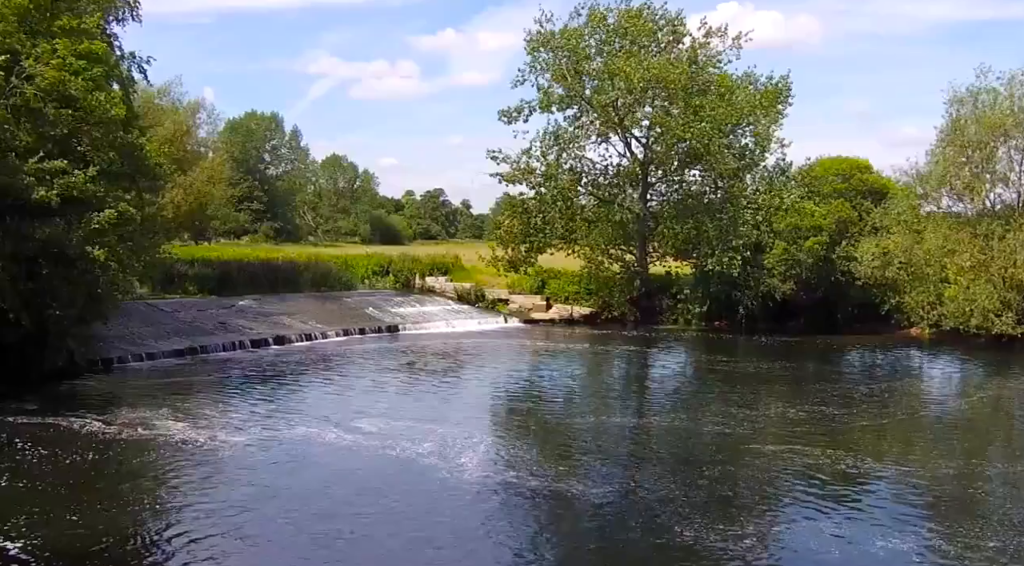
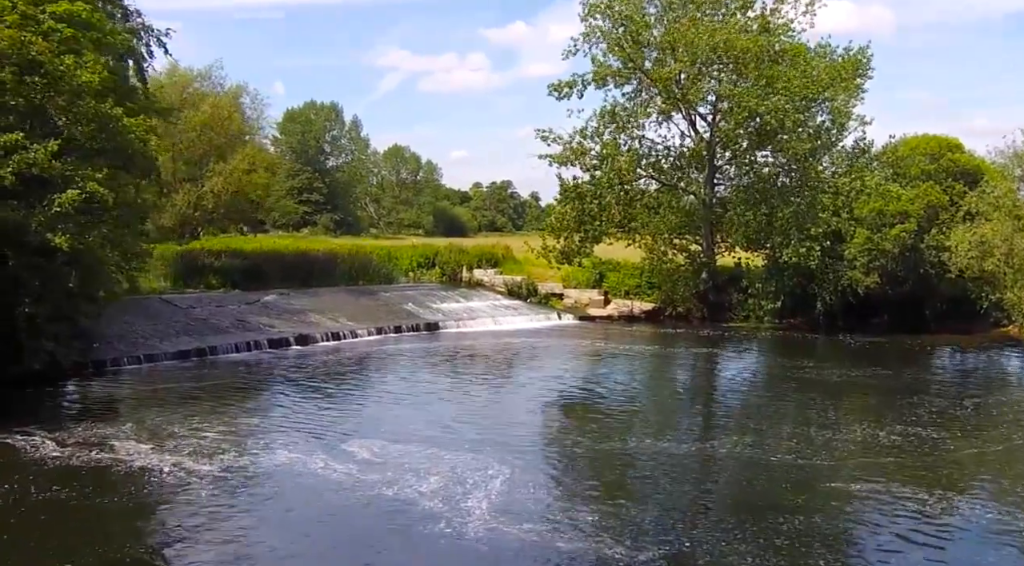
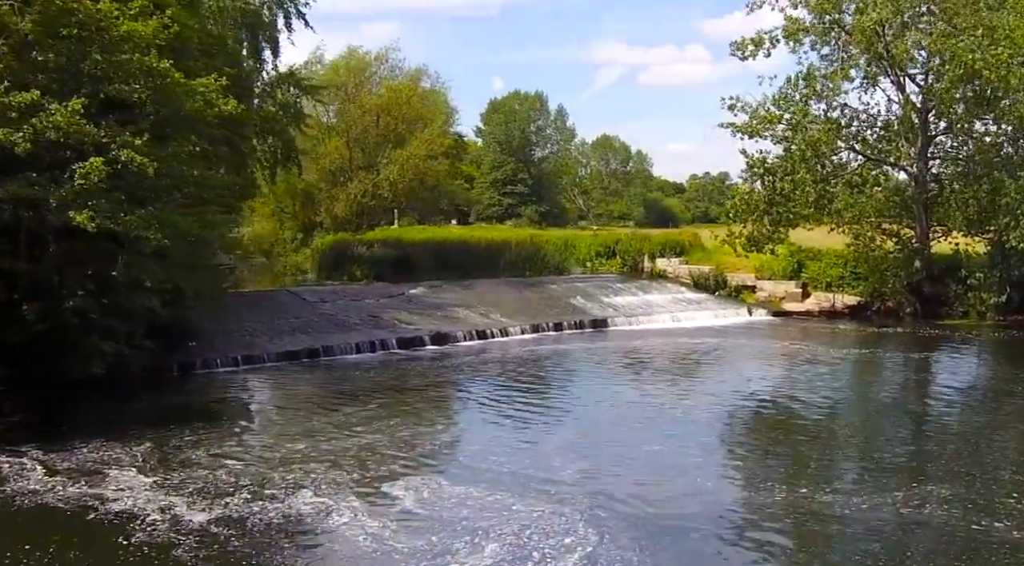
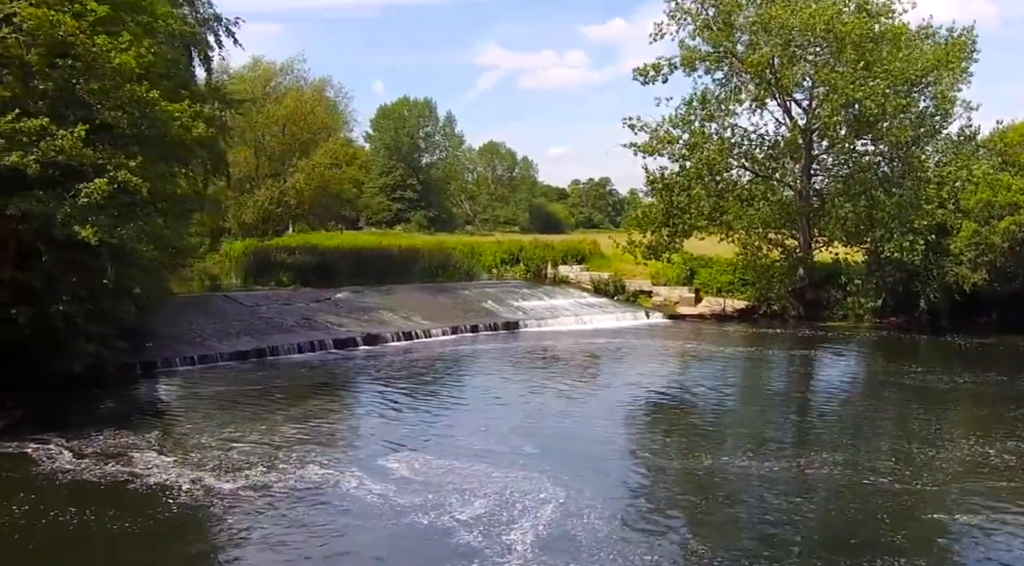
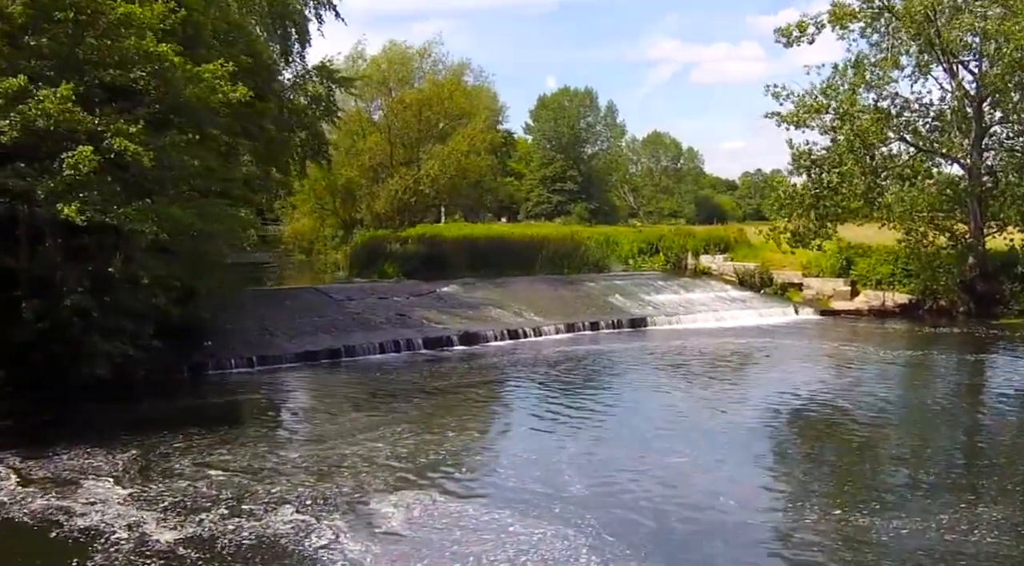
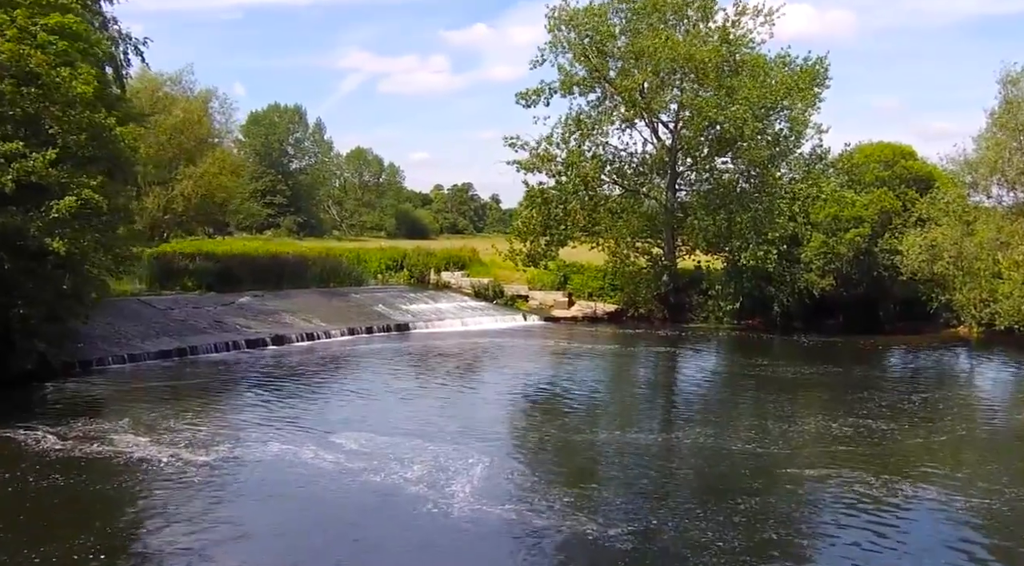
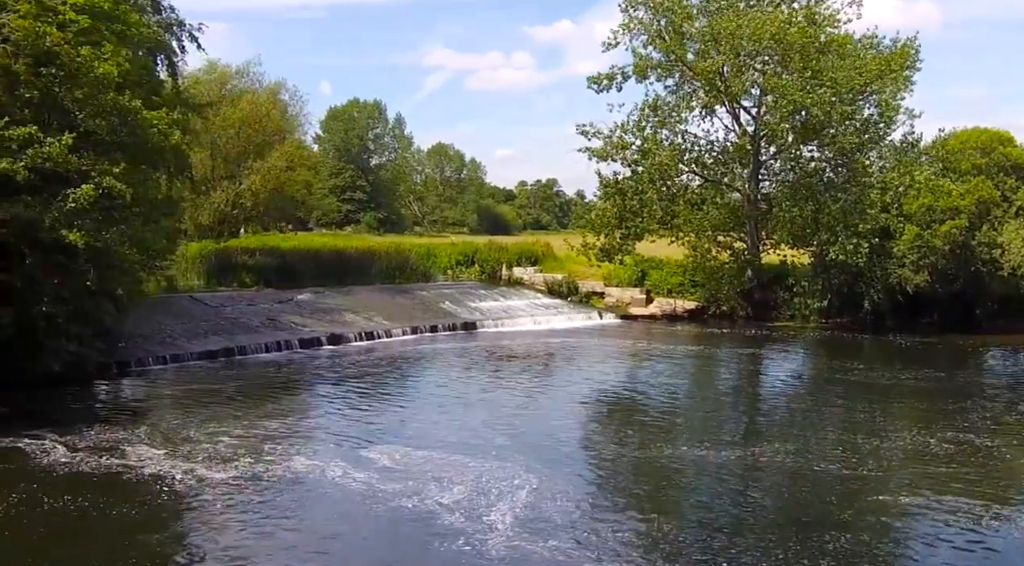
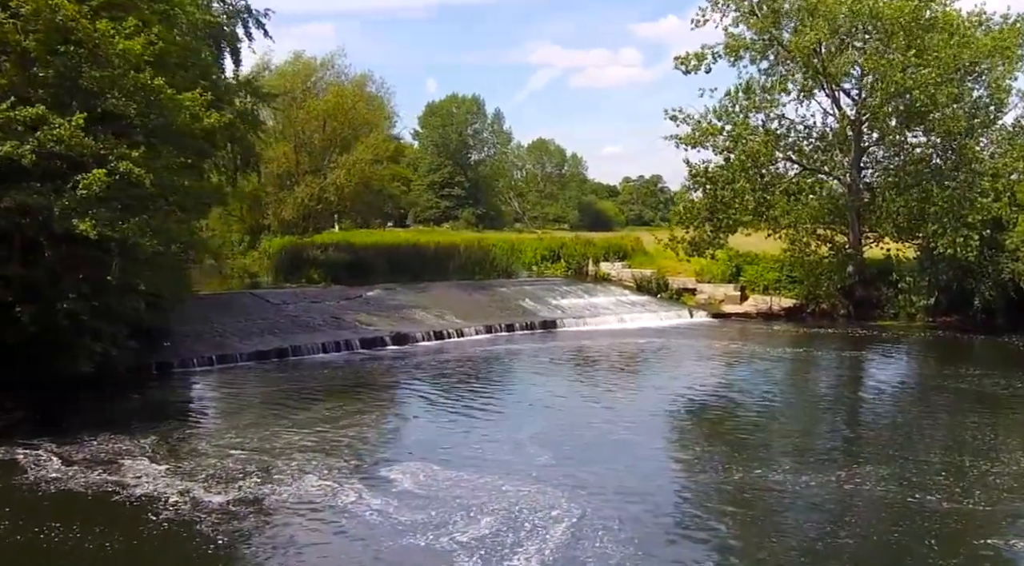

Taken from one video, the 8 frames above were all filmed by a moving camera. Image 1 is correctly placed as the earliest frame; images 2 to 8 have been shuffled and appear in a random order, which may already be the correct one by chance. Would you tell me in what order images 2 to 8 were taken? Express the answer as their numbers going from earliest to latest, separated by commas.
6, 2, 7, 4, 8, 3, 5
